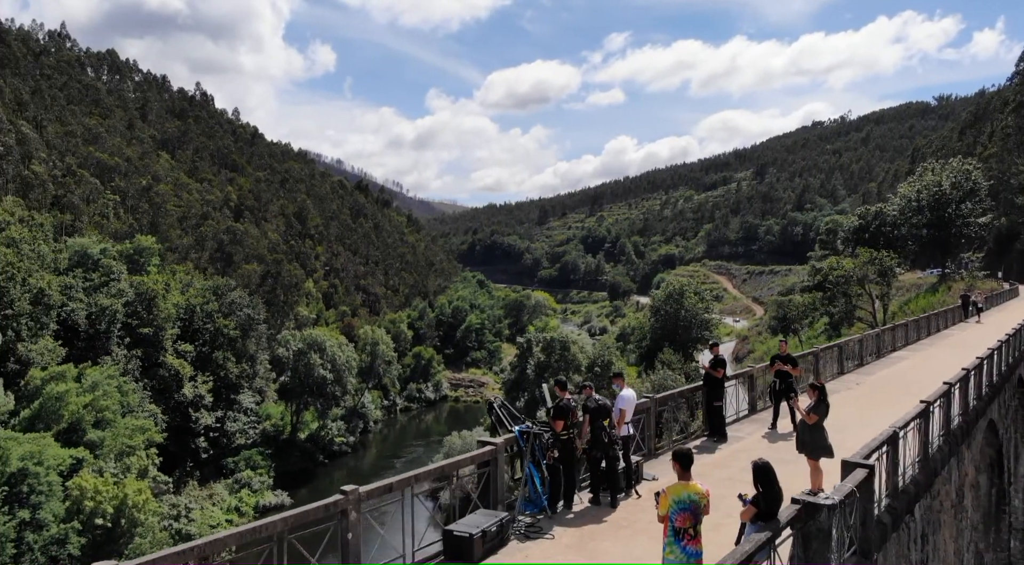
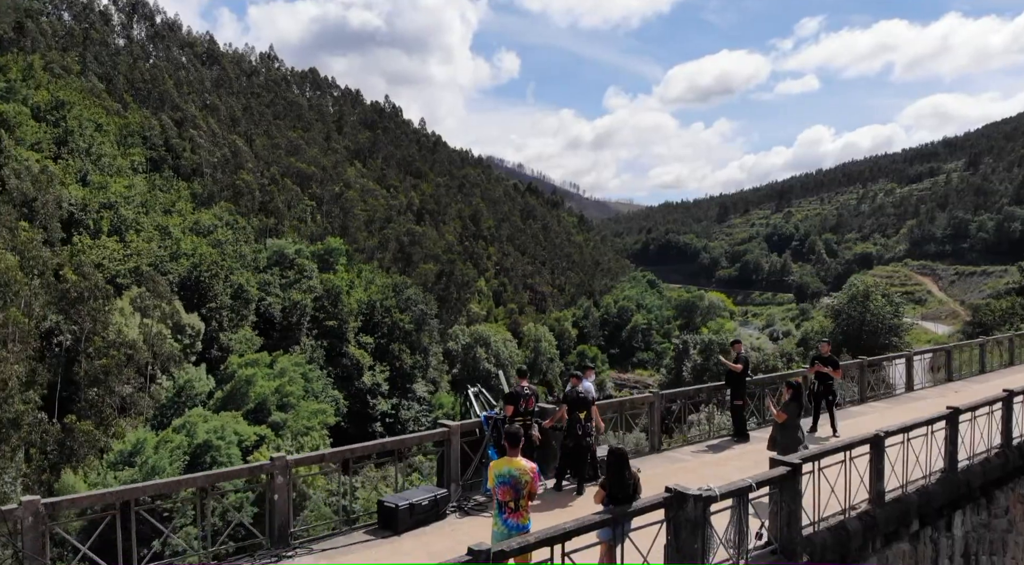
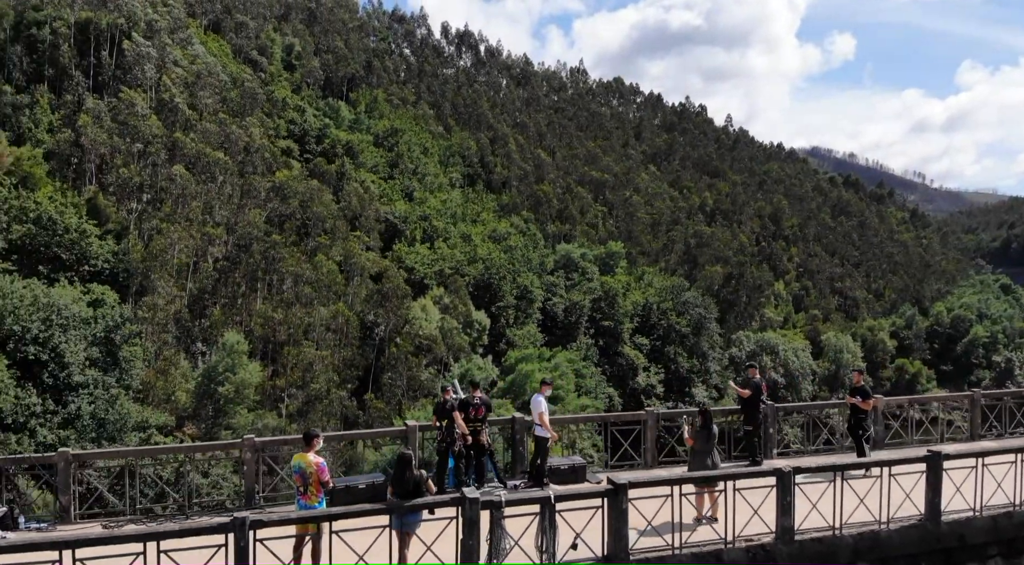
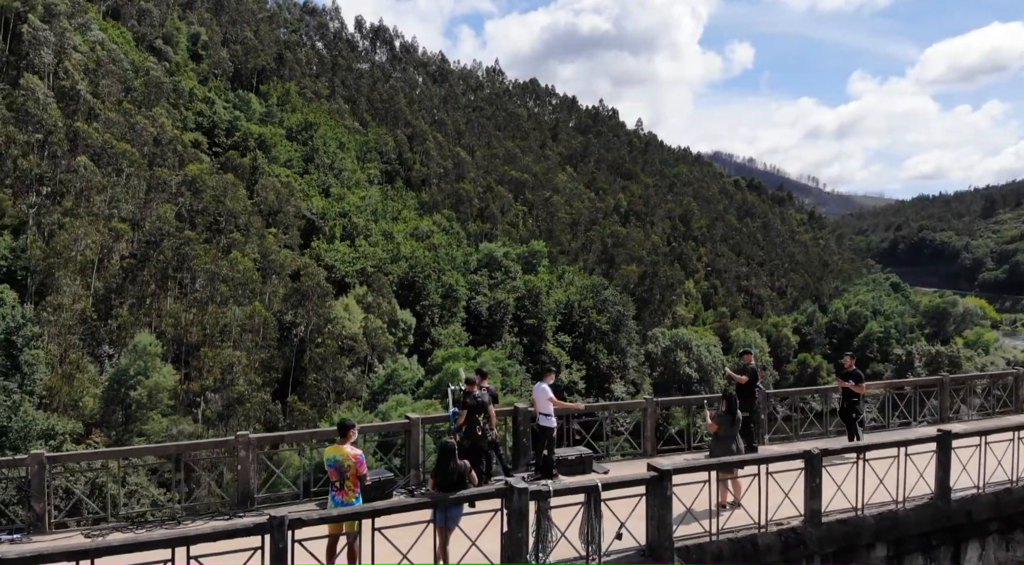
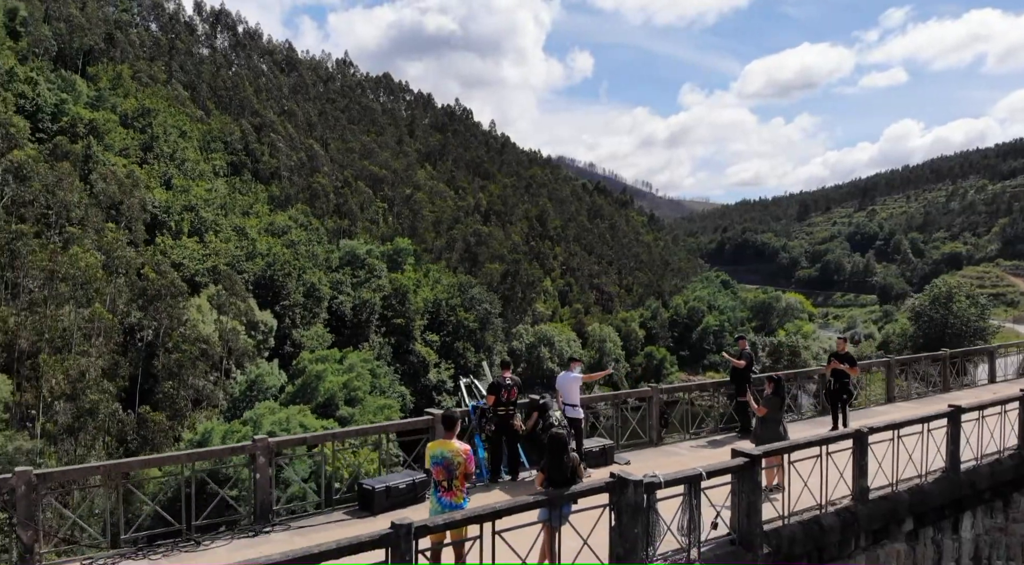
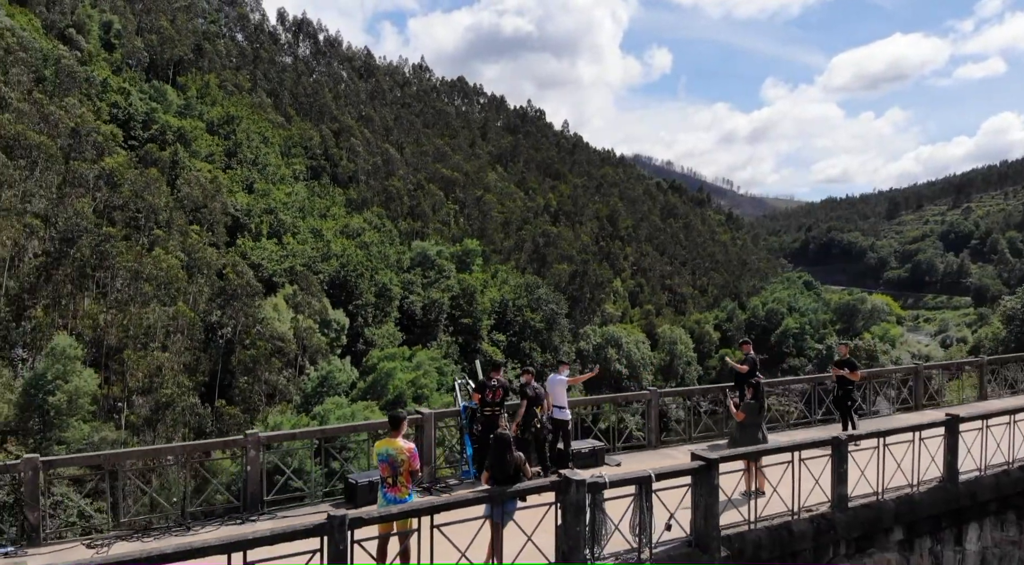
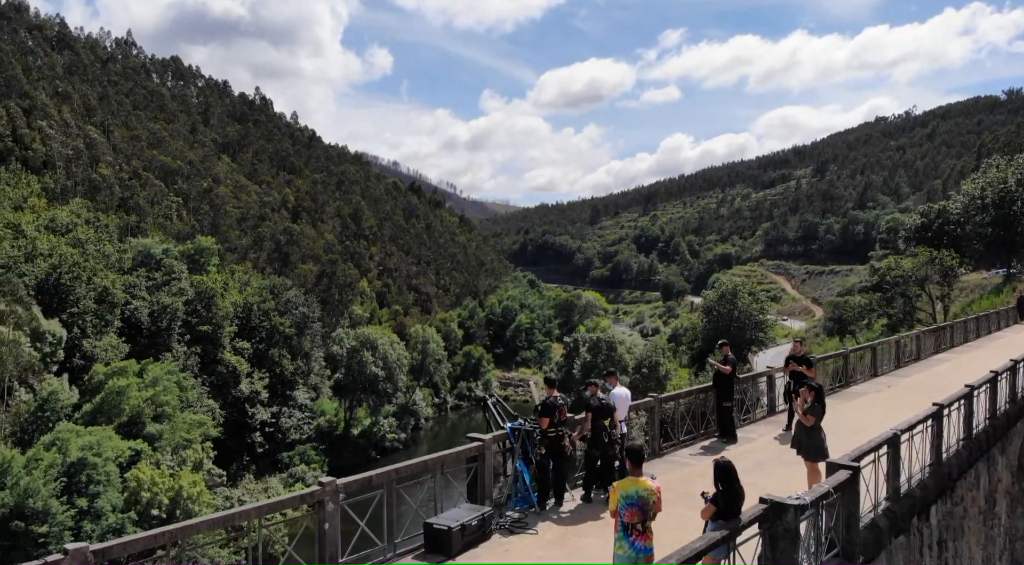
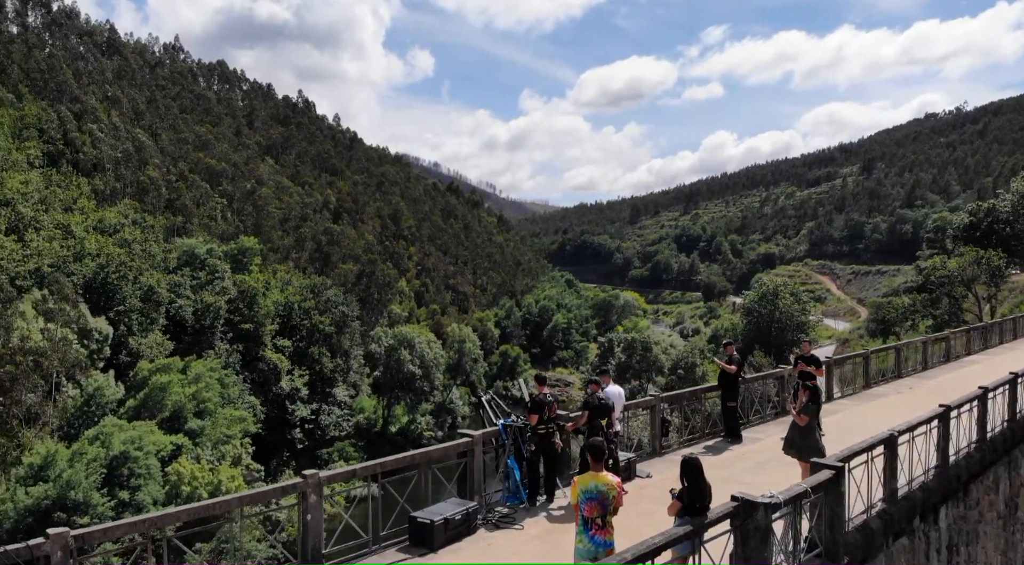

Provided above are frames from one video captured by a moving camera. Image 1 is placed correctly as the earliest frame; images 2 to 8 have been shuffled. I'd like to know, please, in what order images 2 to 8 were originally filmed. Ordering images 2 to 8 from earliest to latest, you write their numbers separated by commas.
7, 8, 2, 5, 6, 4, 3
